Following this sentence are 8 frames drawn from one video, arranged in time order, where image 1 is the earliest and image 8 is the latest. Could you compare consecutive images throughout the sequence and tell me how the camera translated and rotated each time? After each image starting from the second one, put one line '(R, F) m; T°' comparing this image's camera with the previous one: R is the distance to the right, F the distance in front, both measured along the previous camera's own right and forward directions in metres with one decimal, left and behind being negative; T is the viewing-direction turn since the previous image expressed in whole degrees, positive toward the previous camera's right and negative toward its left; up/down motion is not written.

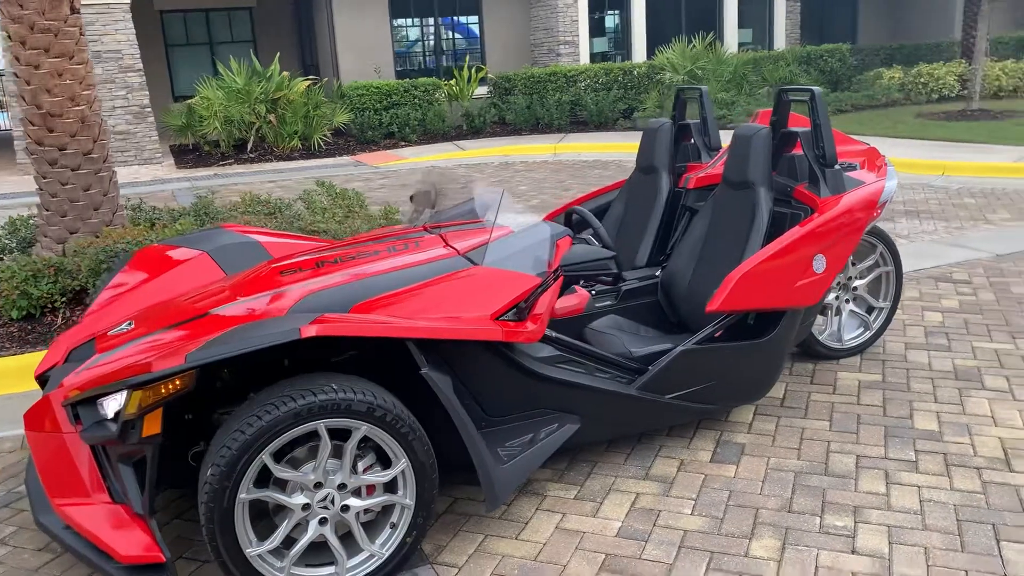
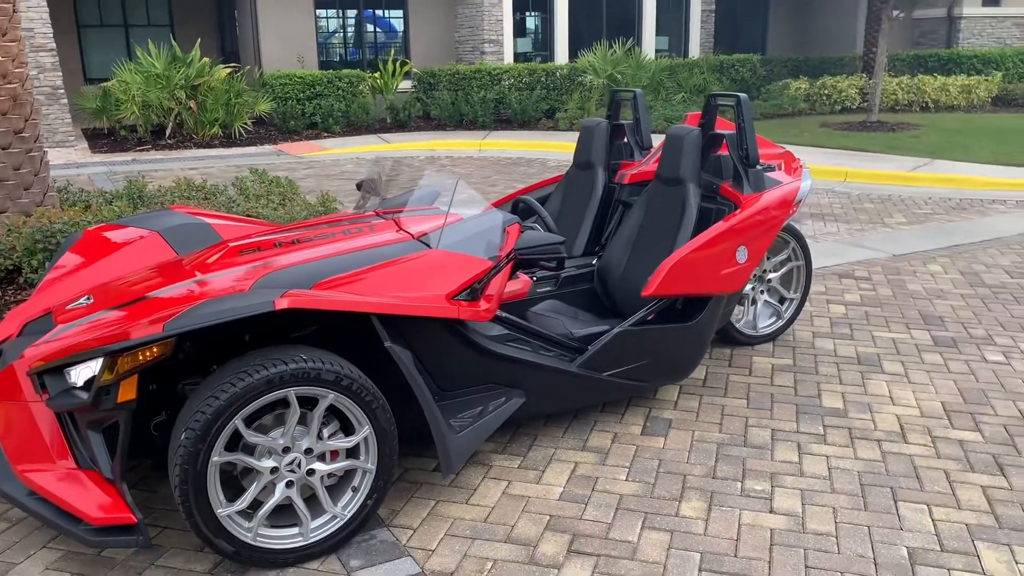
(-0.2, -0.2) m; +6°
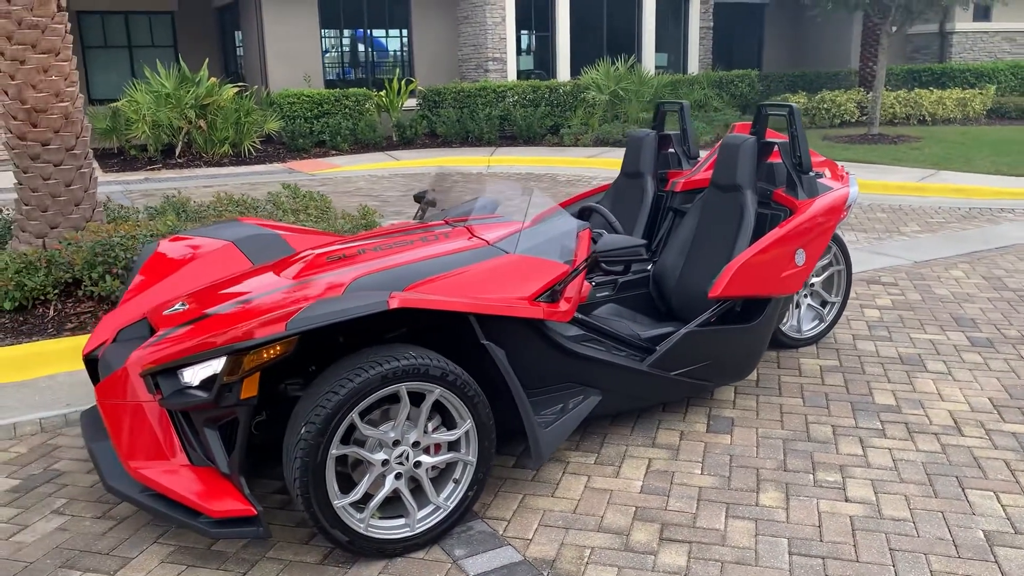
(-0.4, -0.1) m; +1°
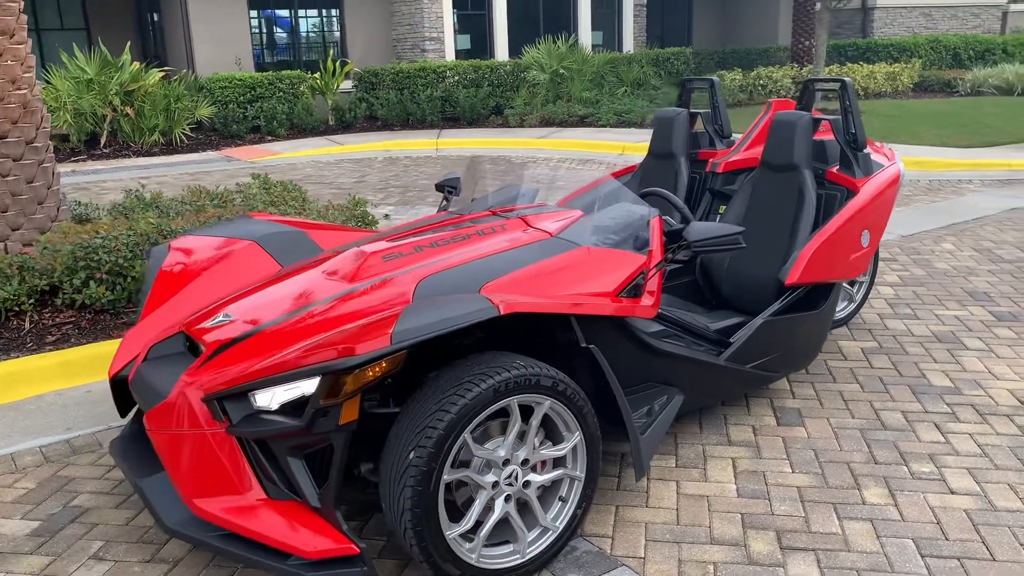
(-0.6, +0.3) m; +5°
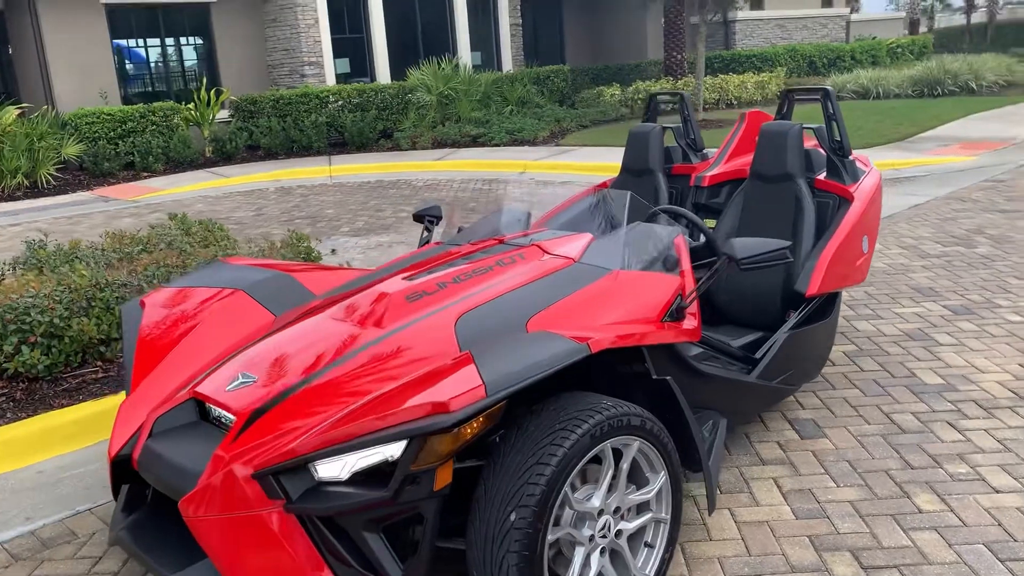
(-0.6, +0.3) m; +8°
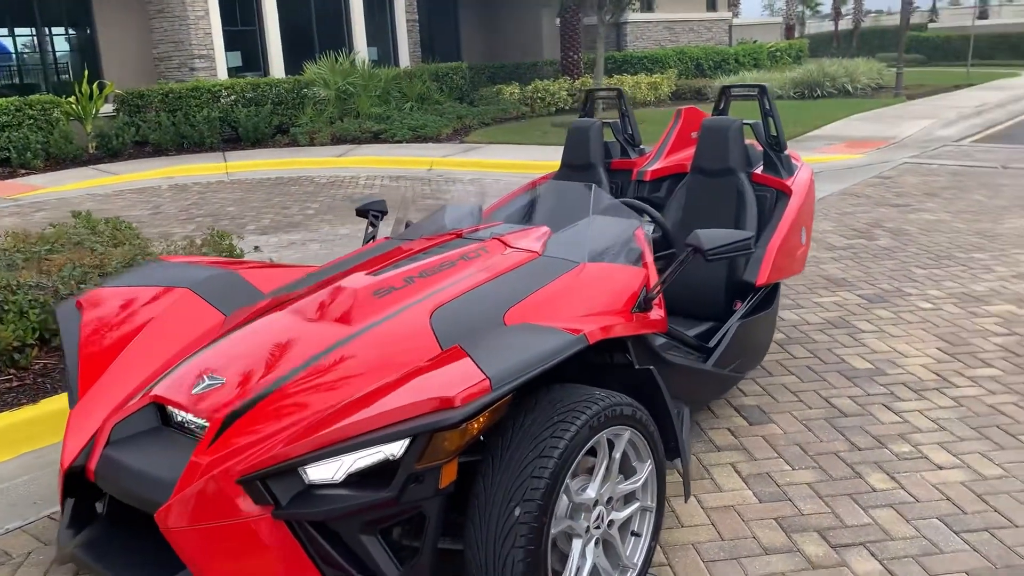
(-0.3, +0.1) m; +7°
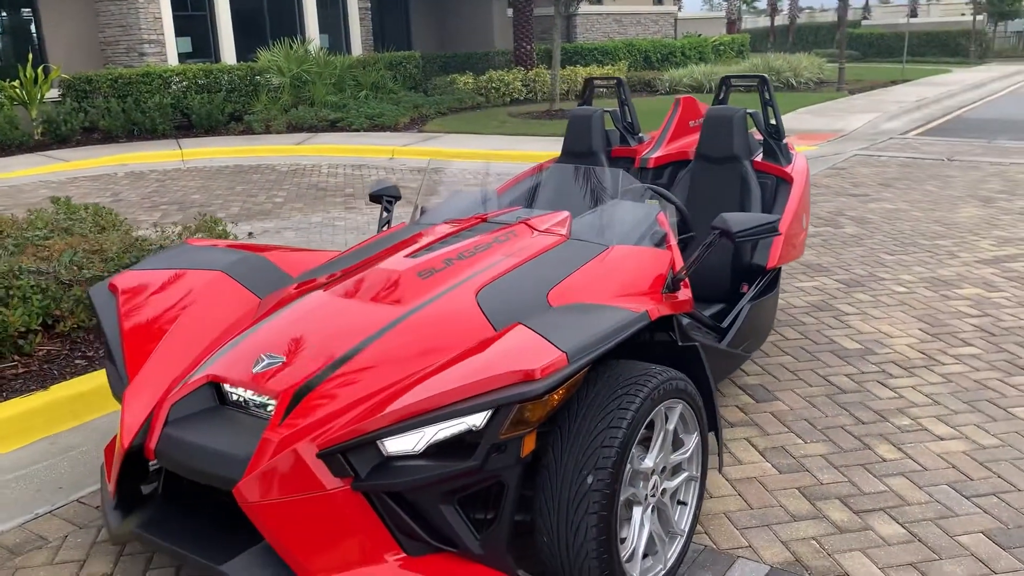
(-0.3, -0.1) m; +4°
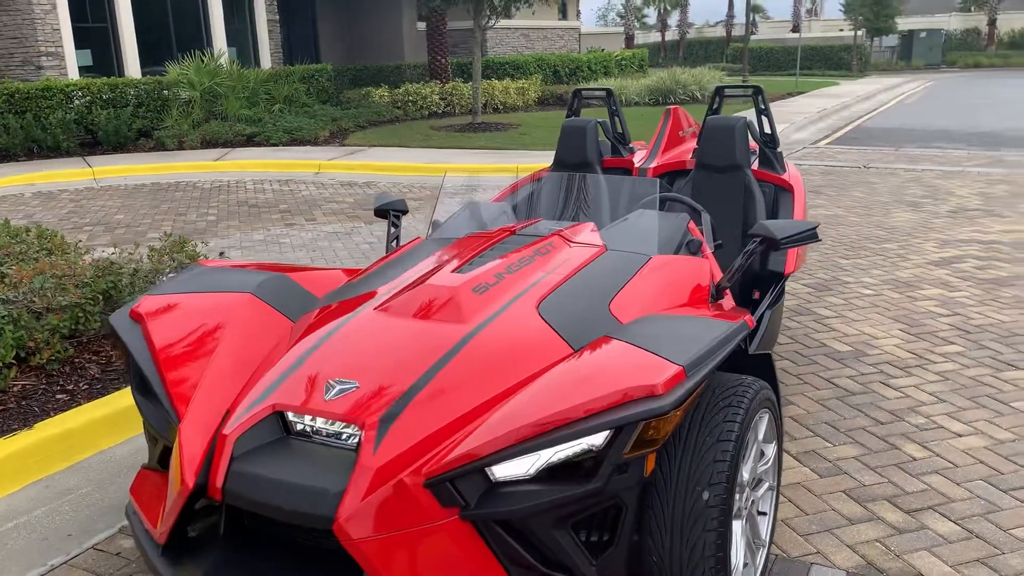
(-0.5, +0.1) m; +7°
